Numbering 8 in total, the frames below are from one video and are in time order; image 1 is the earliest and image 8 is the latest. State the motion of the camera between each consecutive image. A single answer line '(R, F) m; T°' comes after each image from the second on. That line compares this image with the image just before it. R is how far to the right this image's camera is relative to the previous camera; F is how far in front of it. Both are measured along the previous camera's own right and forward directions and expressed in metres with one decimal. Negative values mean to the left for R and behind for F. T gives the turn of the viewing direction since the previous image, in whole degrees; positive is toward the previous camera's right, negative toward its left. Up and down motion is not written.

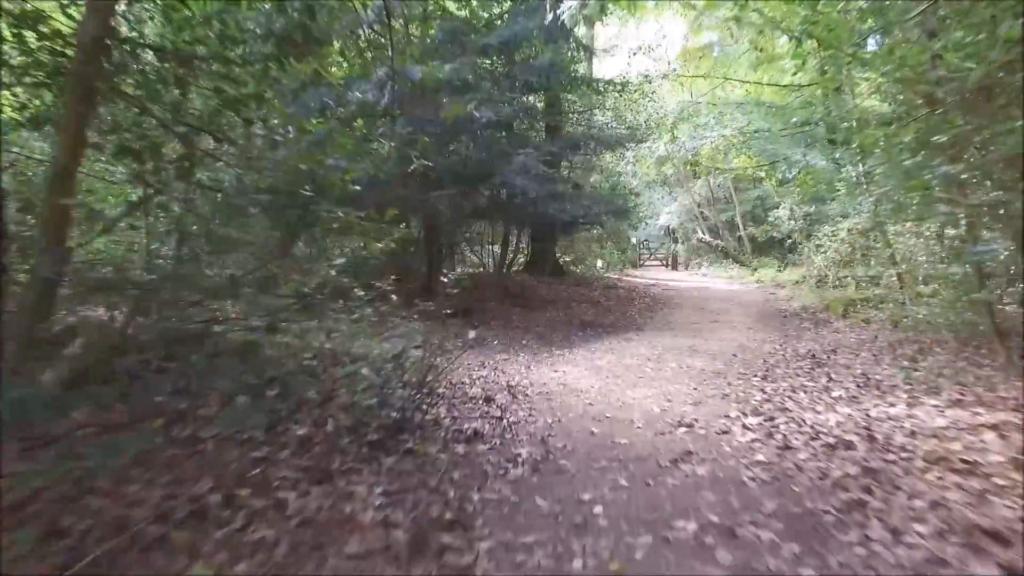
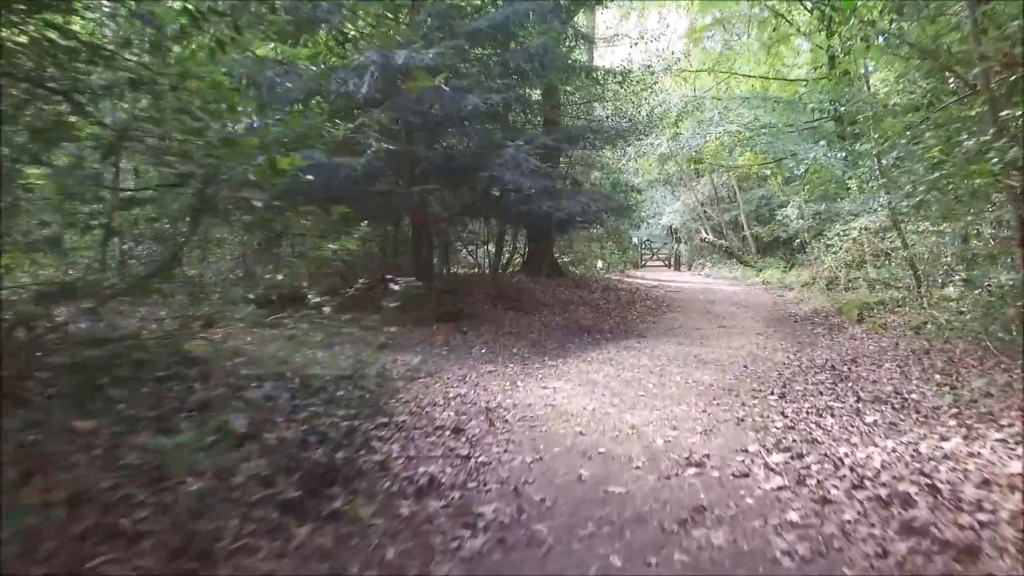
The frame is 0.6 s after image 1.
(+0.1, +0.8) m; 0°
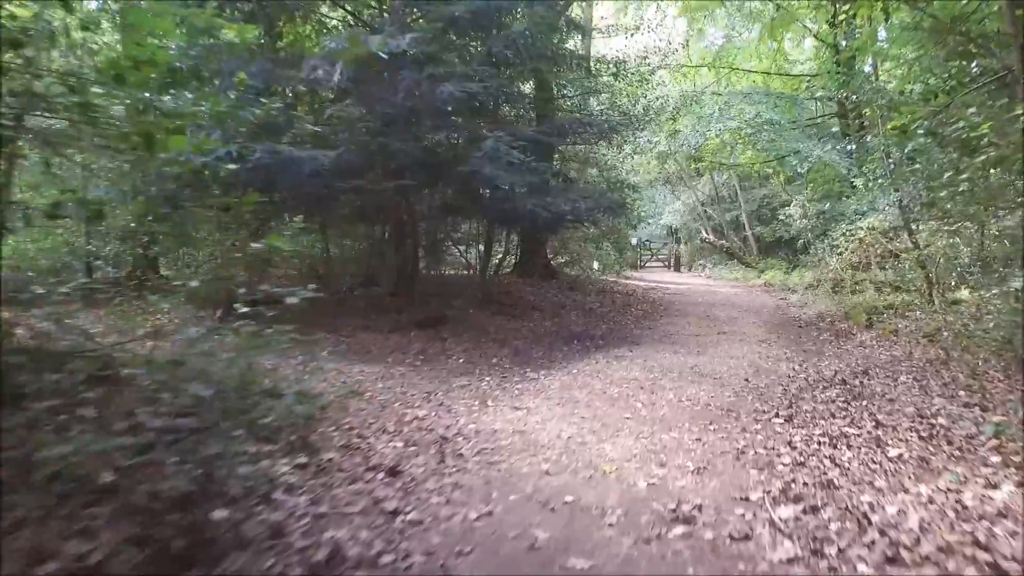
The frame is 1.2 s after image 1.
(+0.2, +0.7) m; 0°
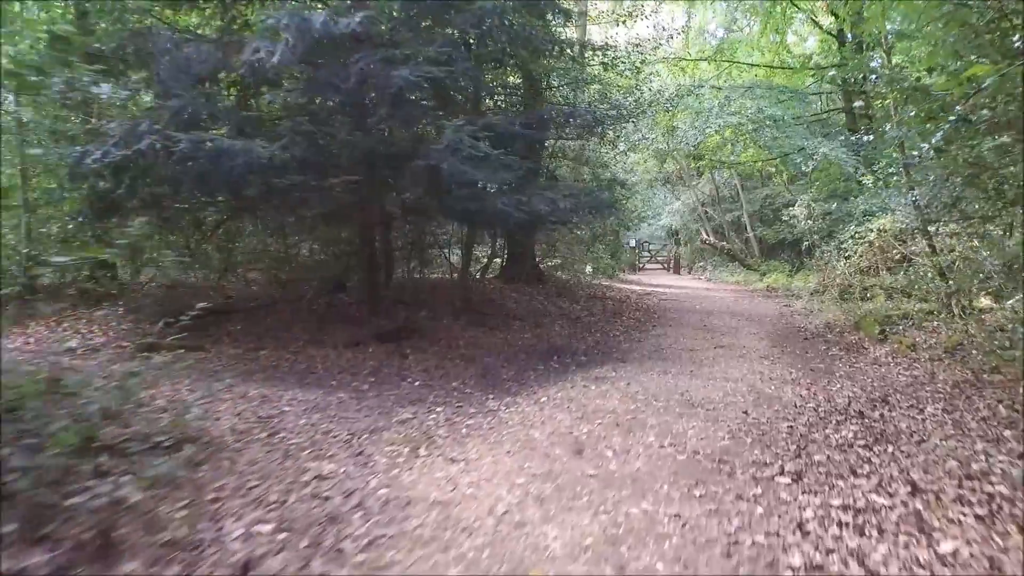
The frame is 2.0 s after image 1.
(+0.3, +1.1) m; 0°
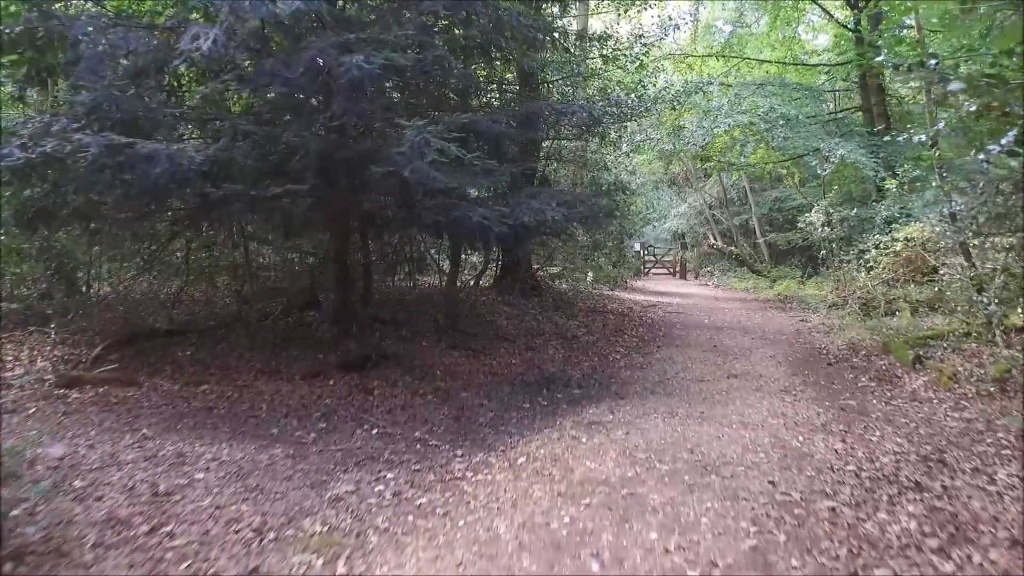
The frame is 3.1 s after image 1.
(+0.2, +1.2) m; 0°
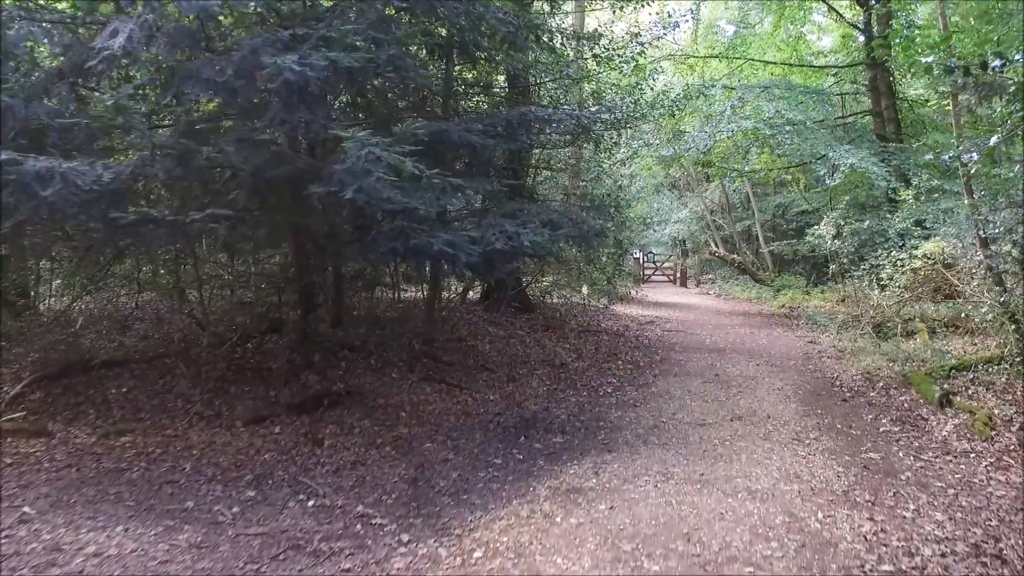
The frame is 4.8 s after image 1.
(+0.2, +1.0) m; 0°
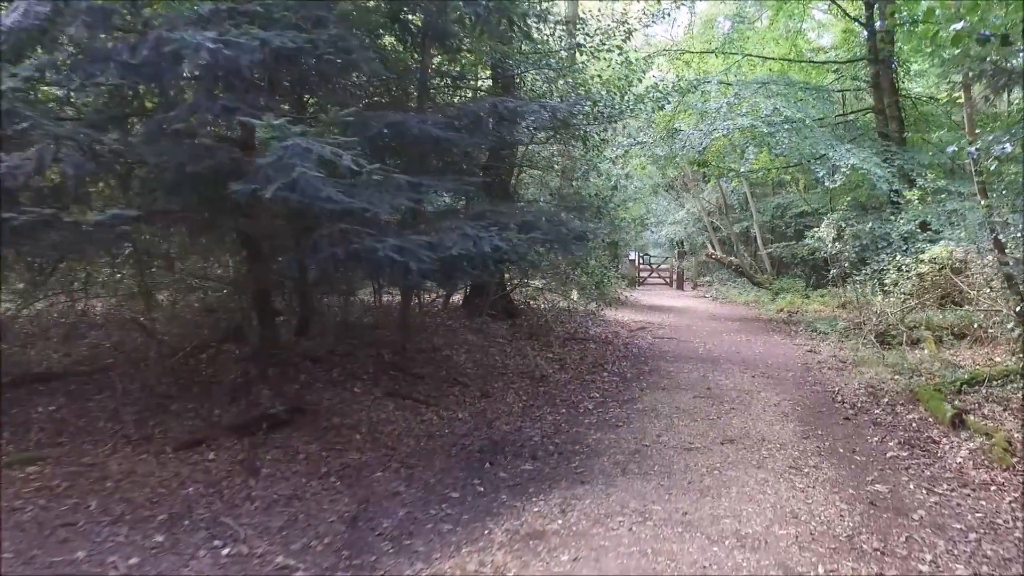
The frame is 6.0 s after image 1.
(+0.3, +0.7) m; 0°
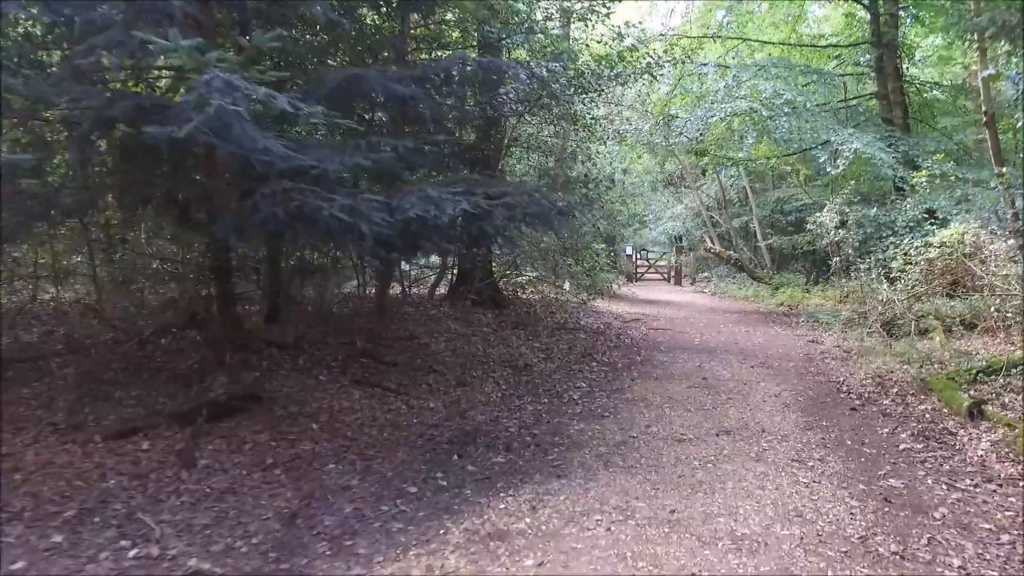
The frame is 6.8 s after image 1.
(+0.2, +0.6) m; 0°
